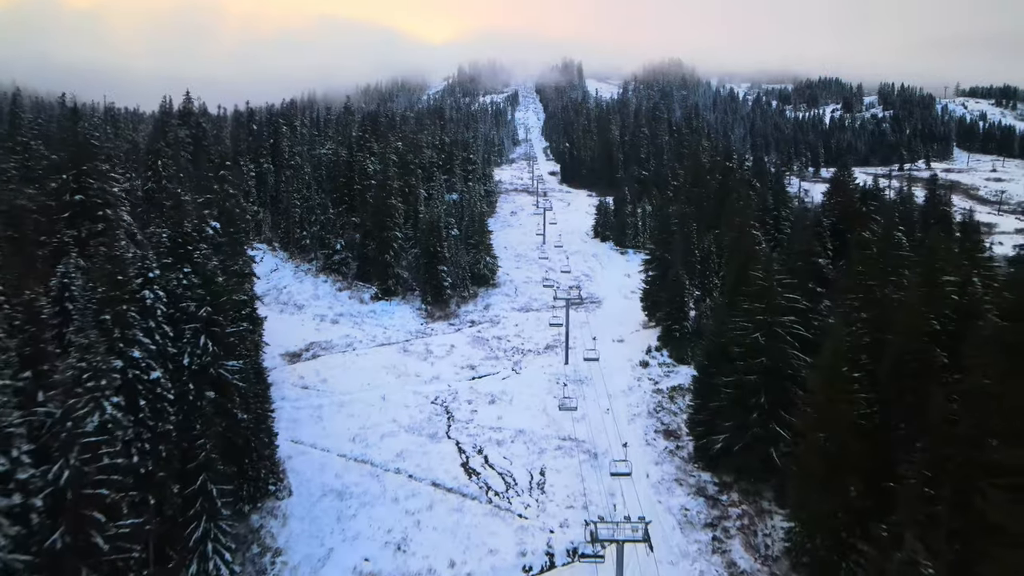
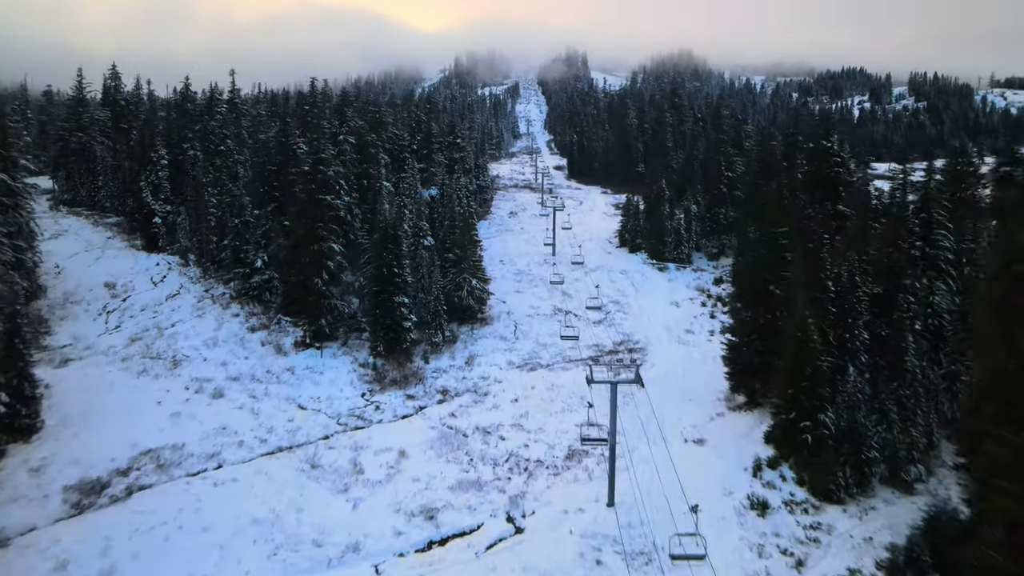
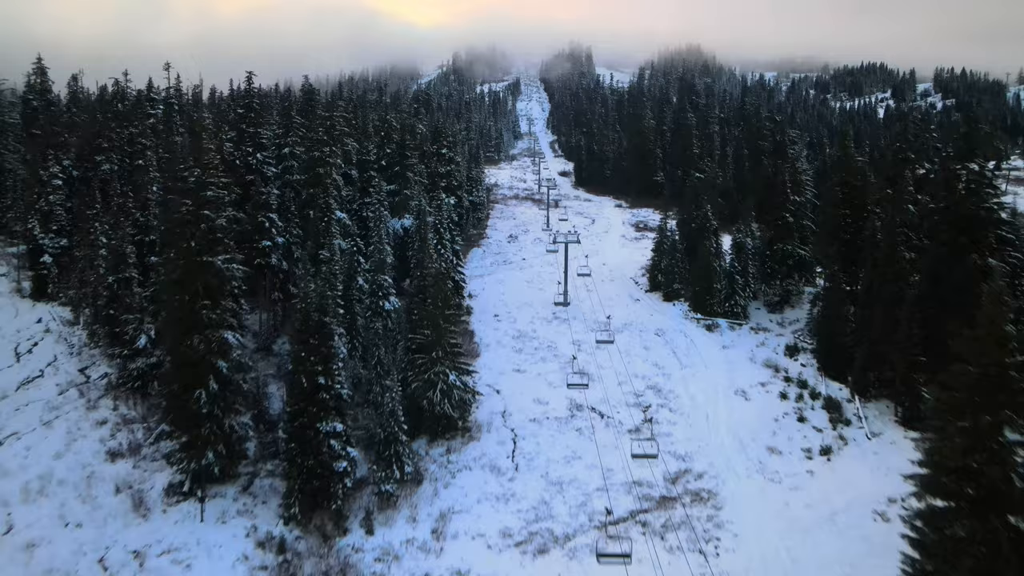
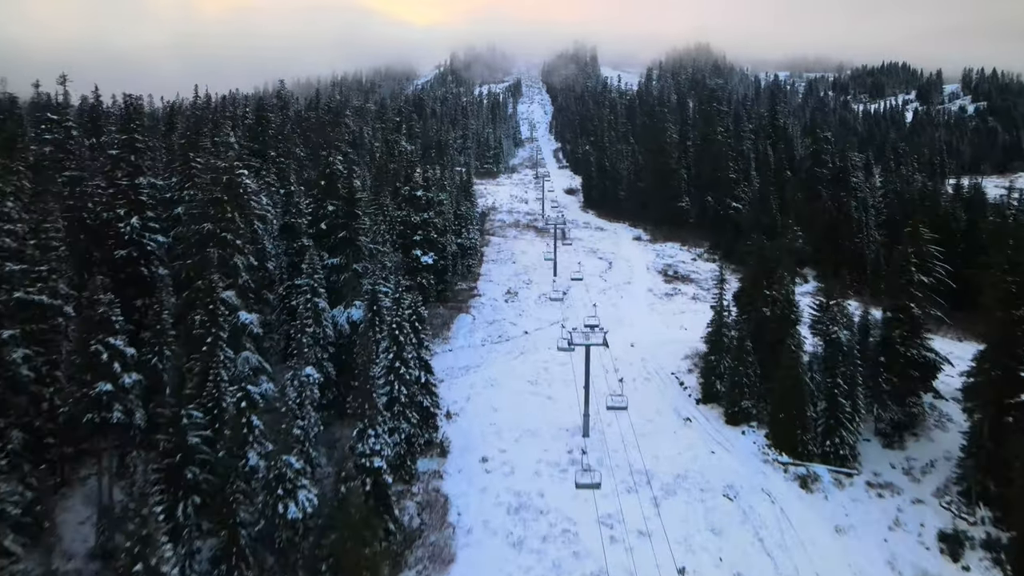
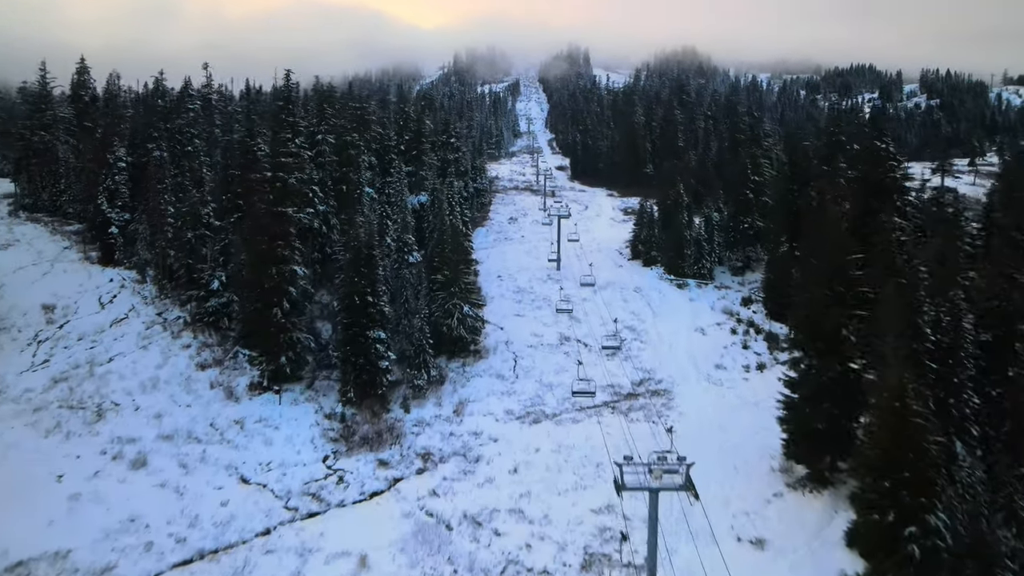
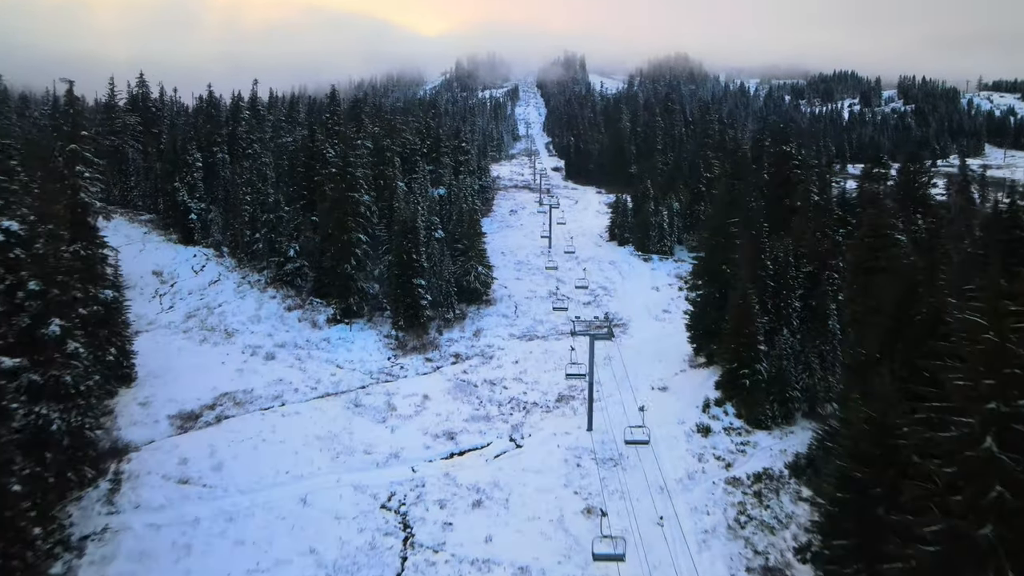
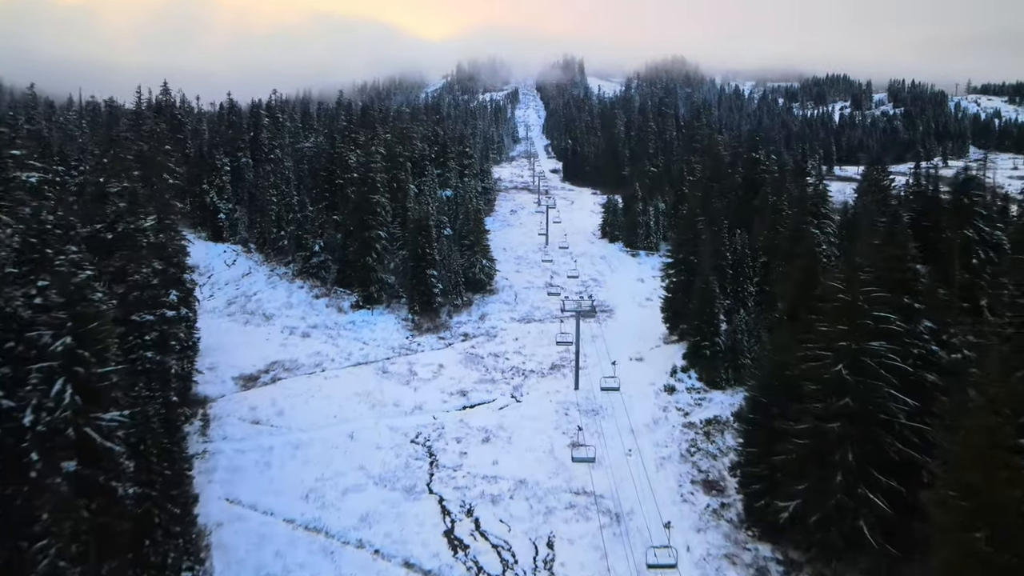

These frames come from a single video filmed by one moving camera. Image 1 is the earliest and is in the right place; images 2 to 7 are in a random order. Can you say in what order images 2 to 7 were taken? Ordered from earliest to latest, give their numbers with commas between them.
7, 6, 2, 5, 3, 4
